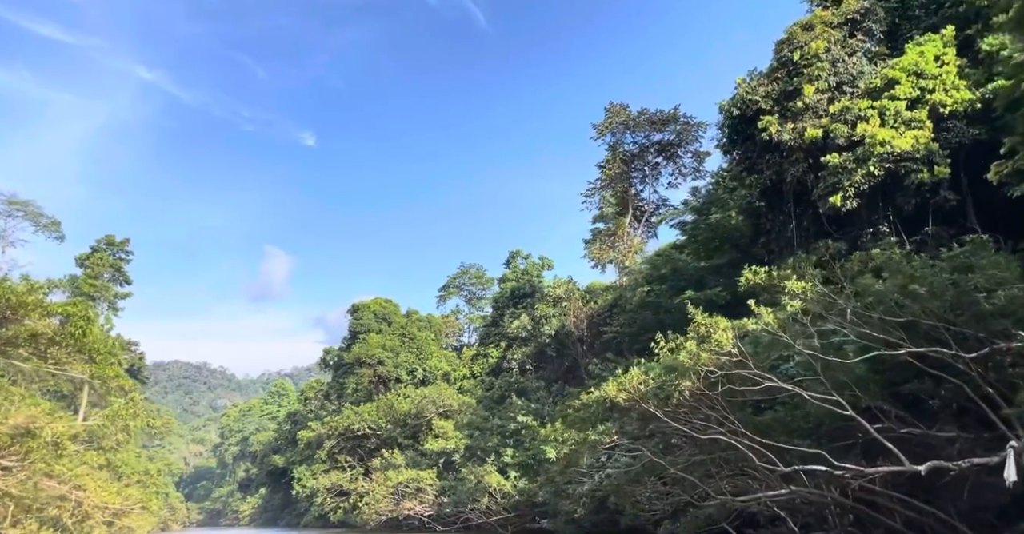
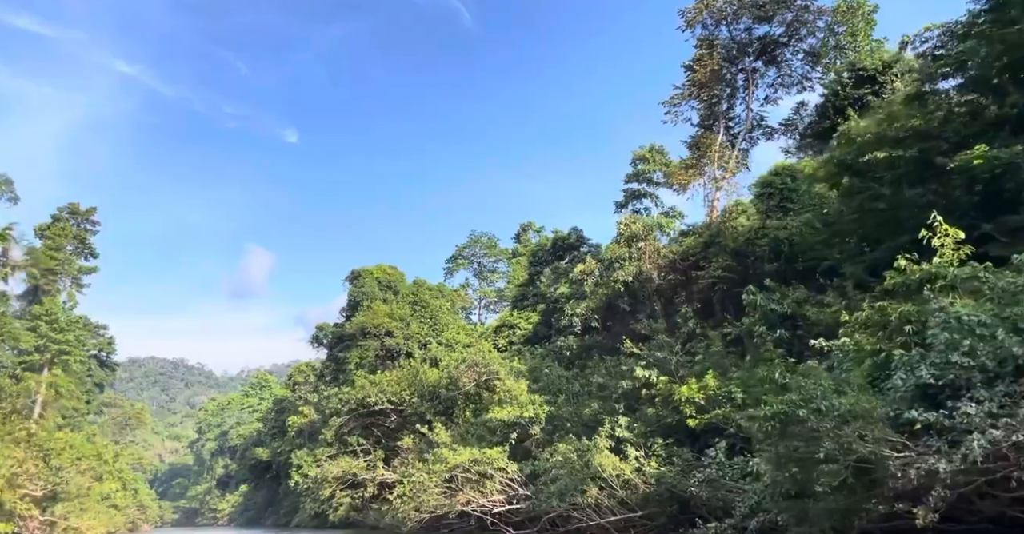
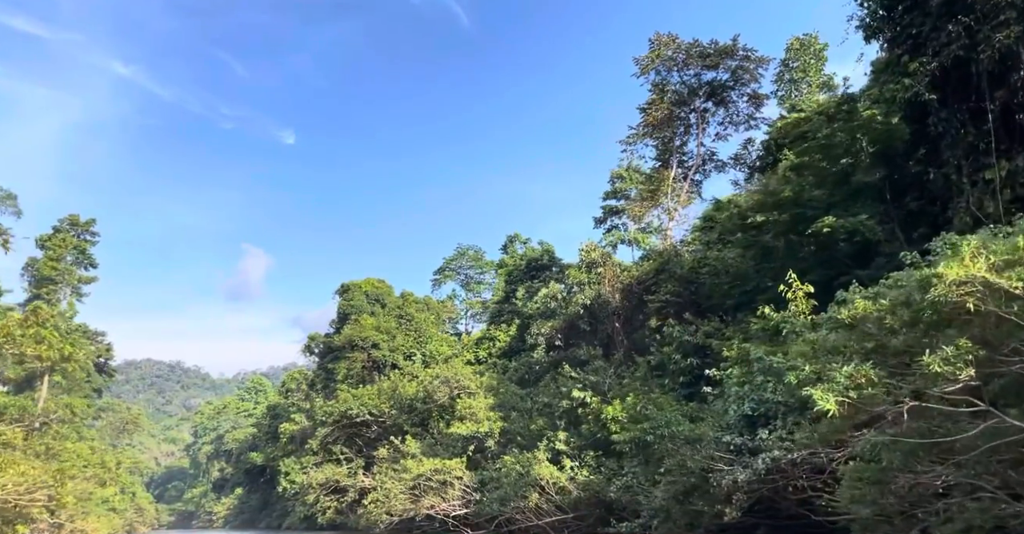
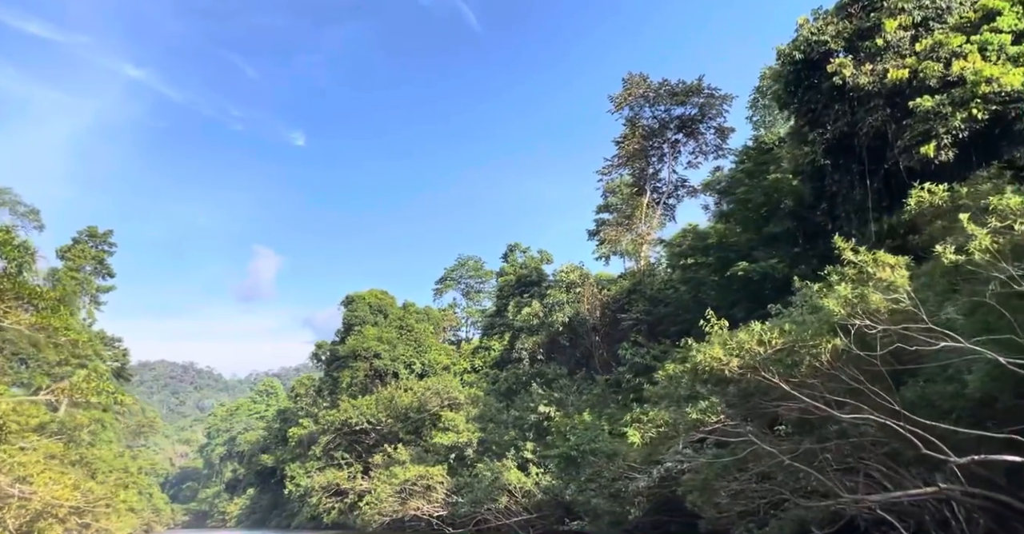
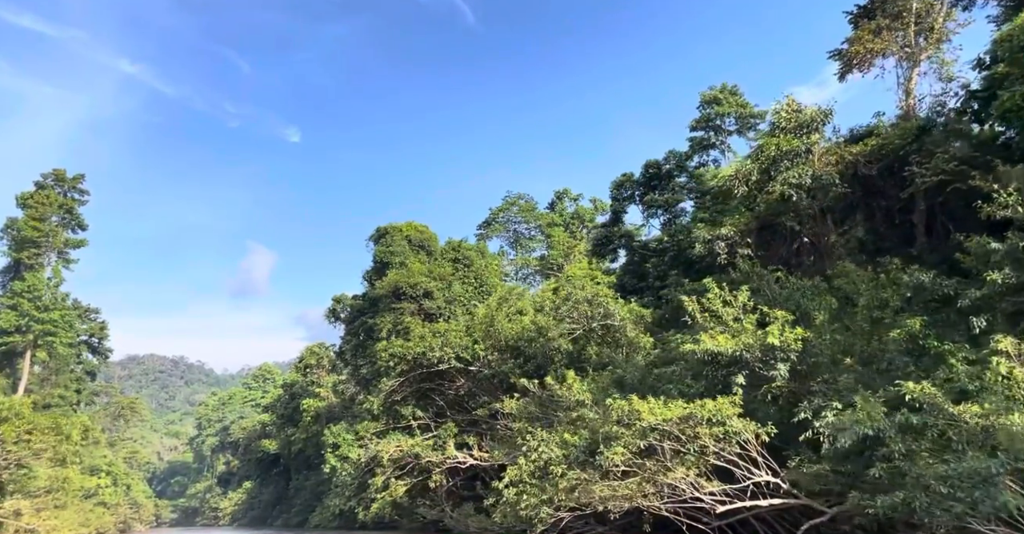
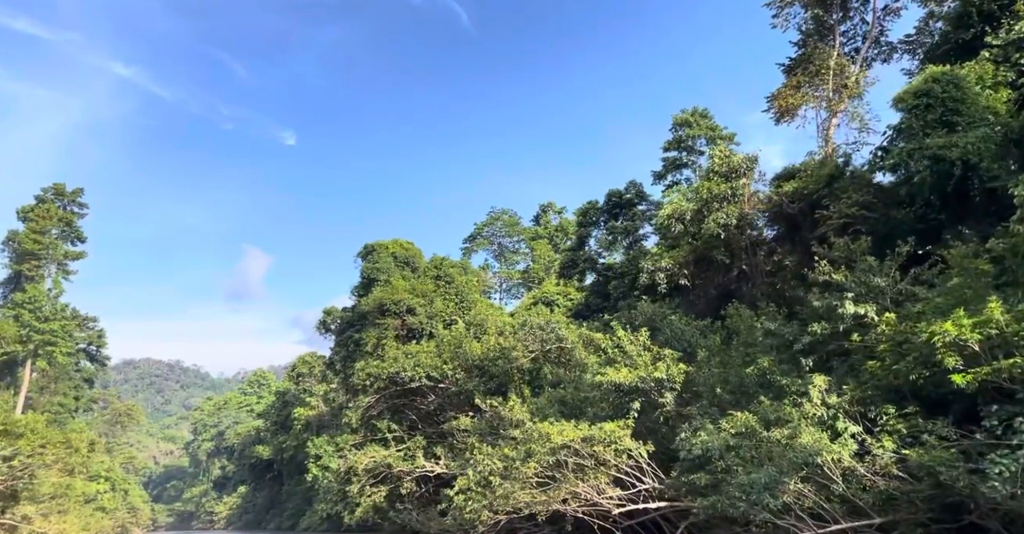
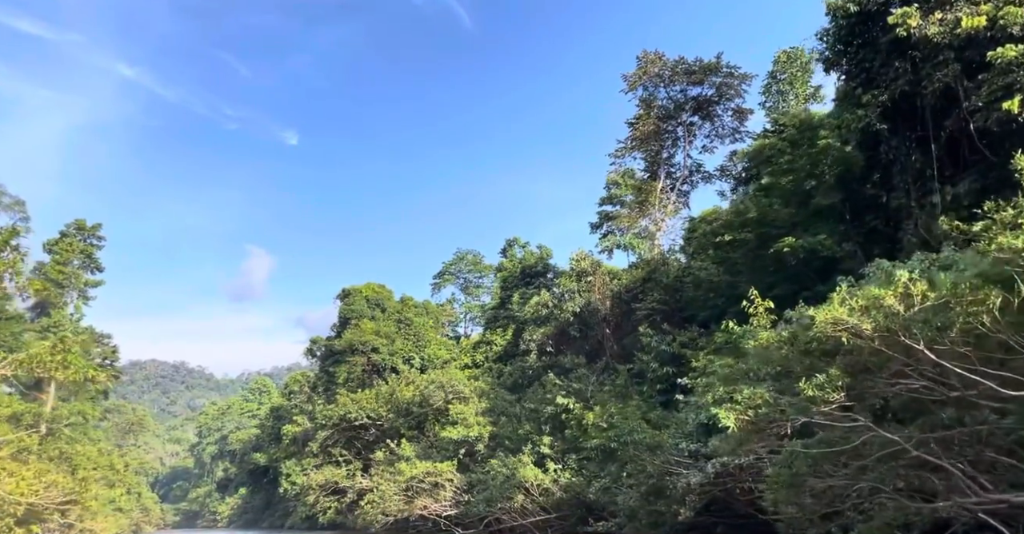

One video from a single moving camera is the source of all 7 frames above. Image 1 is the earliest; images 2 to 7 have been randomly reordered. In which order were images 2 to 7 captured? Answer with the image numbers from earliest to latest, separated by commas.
4, 7, 3, 2, 6, 5
